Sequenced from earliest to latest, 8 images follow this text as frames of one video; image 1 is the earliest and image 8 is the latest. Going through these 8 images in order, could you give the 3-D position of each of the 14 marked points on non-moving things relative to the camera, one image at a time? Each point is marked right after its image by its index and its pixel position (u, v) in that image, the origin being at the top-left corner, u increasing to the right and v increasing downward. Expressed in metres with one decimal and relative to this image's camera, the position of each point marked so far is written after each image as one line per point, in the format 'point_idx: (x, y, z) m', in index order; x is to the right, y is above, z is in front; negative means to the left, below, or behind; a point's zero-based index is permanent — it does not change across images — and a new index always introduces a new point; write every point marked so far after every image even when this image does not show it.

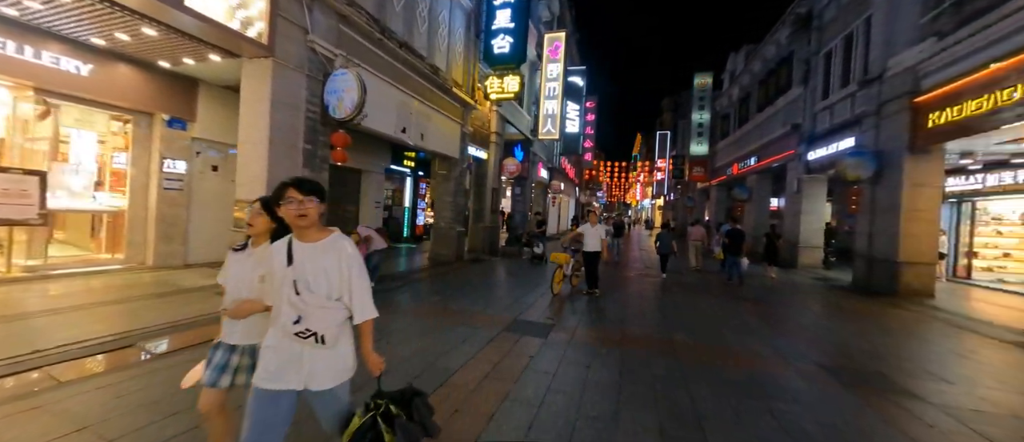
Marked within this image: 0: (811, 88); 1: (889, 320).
0: (+12.7, +5.7, +14.7) m
1: (+8.5, -2.2, +7.7) m
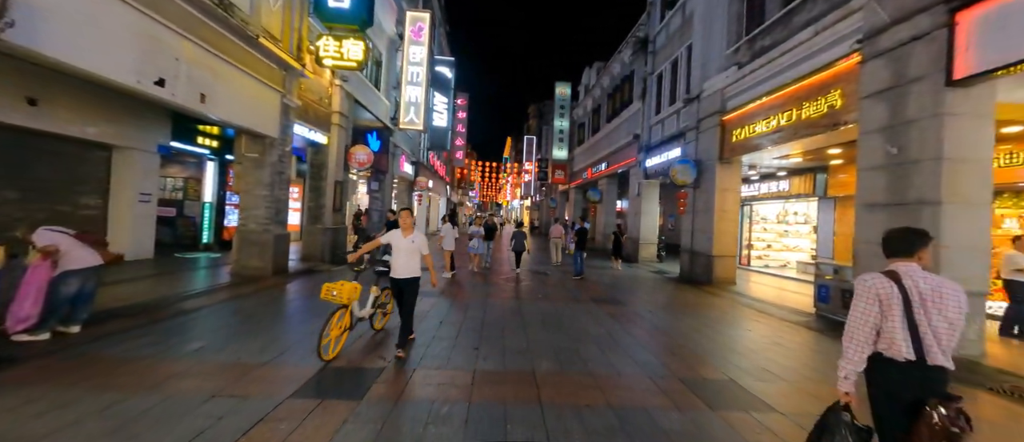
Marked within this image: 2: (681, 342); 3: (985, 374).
0: (+6.5, +5.7, +16.7) m
1: (+5.1, -2.2, +8.7) m
2: (+2.9, -2.0, +5.9) m
3: (+6.4, -2.0, +4.6) m
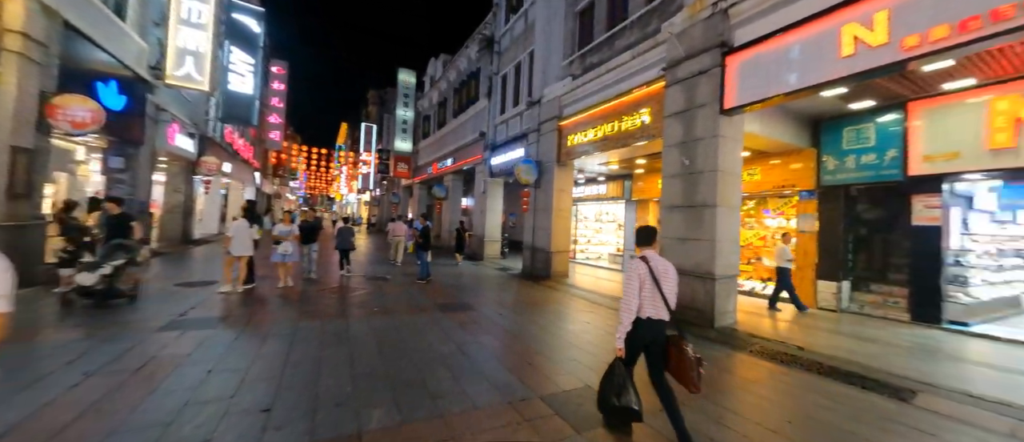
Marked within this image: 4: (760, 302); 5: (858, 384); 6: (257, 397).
0: (-1.0, +5.8, +16.9) m
1: (+1.1, -2.1, +9.1) m
2: (+0.3, -2.0, +5.6) m
3: (+4.0, -2.0, +5.9) m
4: (+6.1, -2.0, +8.4) m
5: (+4.3, -2.0, +4.3) m
6: (-2.5, -1.7, +3.4) m
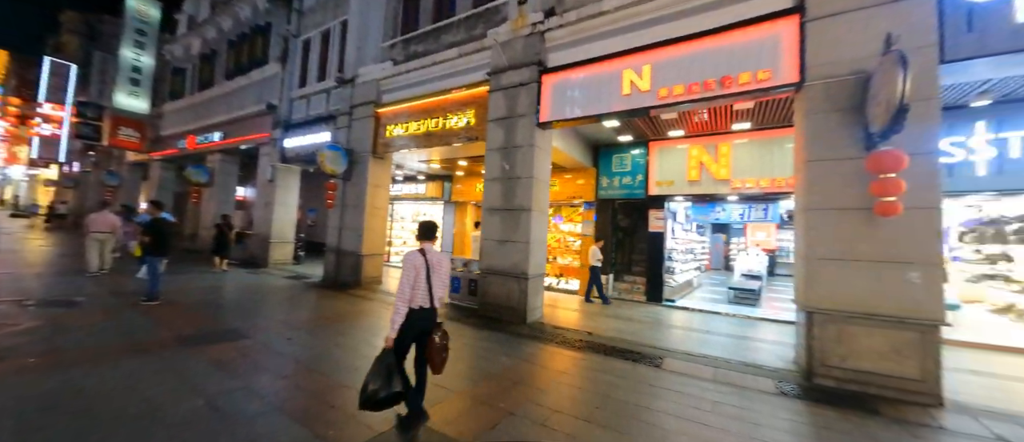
0: (-8.9, +5.9, +13.6) m
1: (-3.4, -2.1, +7.8) m
2: (-2.3, -2.0, +4.5) m
3: (+0.7, -2.1, +6.6) m
4: (+1.2, -2.1, +9.8) m
5: (+1.8, -2.1, +5.3) m
6: (-3.7, -1.6, +1.1) m
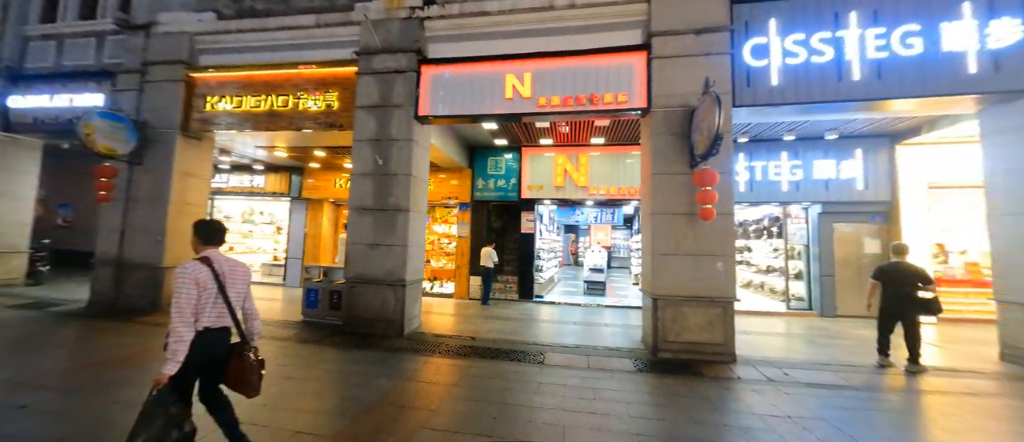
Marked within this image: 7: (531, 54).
0: (-13.0, +6.0, +9.0) m
1: (-5.7, -2.1, +5.7) m
2: (-3.5, -2.0, +3.0) m
3: (-1.5, -2.1, +6.1) m
4: (-2.2, -2.1, +9.3) m
5: (0.0, -2.1, +5.4) m
6: (-3.4, -1.6, -0.6) m
7: (+0.3, +2.9, +6.0) m
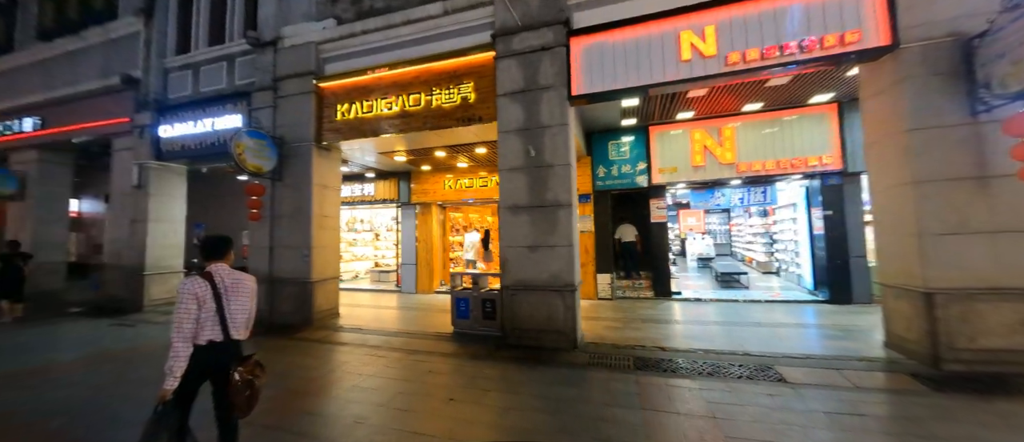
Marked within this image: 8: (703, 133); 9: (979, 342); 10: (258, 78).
0: (-10.1, +5.3, +9.6) m
1: (-2.8, -2.3, +5.5) m
2: (-0.9, -2.1, +2.5) m
3: (+1.5, -2.0, +5.4) m
4: (+1.1, -2.0, +8.6) m
5: (+2.9, -1.9, +4.4) m
6: (-1.4, -1.8, -1.1) m
7: (+2.9, +3.1, +4.9) m
8: (+4.5, +2.1, +8.1) m
9: (+5.3, -1.4, +3.9) m
10: (-5.4, +3.0, +7.3) m
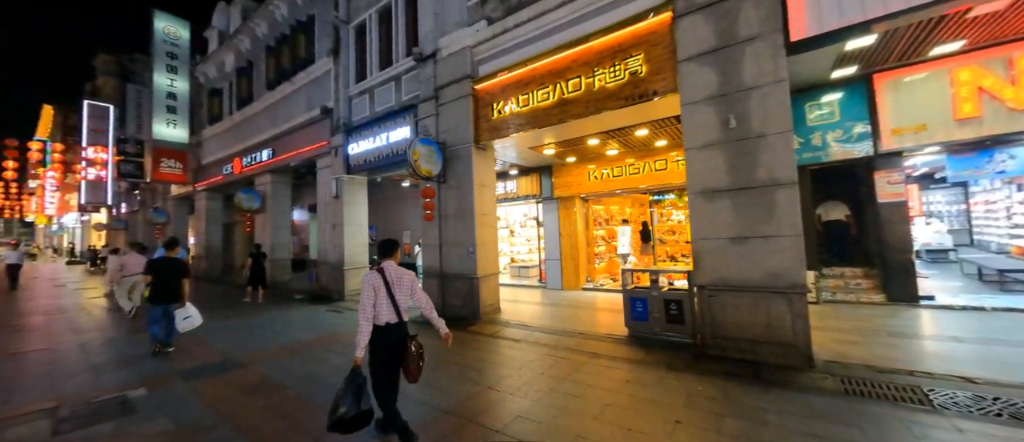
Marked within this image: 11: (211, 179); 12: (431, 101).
0: (-6.0, +5.1, +11.6) m
1: (+0.1, -2.2, +5.5) m
2: (+0.9, -2.0, +2.1) m
3: (+4.1, -1.8, +4.0) m
4: (+4.7, -1.8, +7.2) m
5: (+5.1, -1.7, +2.7) m
6: (-0.6, -1.8, -1.2) m
7: (+5.0, +3.4, +3.2) m
8: (+7.6, +2.5, +5.6) m
9: (+7.3, -1.0, +1.5) m
10: (-2.1, +3.0, +7.9) m
11: (-14.9, +1.9, +17.1) m
12: (-1.8, +2.7, +7.7) m
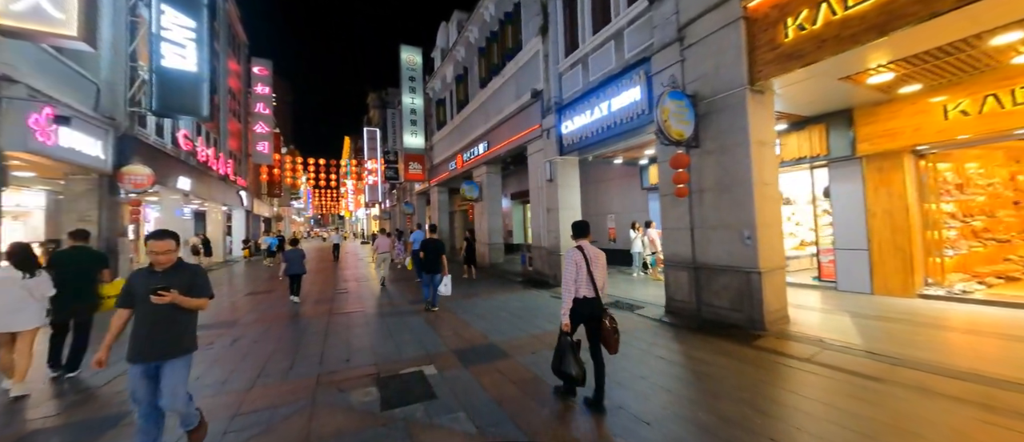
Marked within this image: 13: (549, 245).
0: (+0.9, +5.6, +11.4) m
1: (+3.6, -1.9, +3.4) m
2: (+2.7, -1.8, -0.1) m
3: (+6.4, -1.4, +0.2) m
4: (+8.5, -1.3, +2.6) m
5: (+6.7, -1.4, -1.5) m
6: (-0.2, -1.7, -2.2) m
7: (+6.7, +3.7, -1.2) m
8: (+10.1, +2.9, -0.2) m
9: (+8.0, -0.7, -3.6) m
10: (+2.7, +3.4, +6.4) m
11: (-4.3, +2.5, +20.5) m
12: (+2.8, +3.1, +6.1) m
13: (+1.0, -0.7, +10.0) m
